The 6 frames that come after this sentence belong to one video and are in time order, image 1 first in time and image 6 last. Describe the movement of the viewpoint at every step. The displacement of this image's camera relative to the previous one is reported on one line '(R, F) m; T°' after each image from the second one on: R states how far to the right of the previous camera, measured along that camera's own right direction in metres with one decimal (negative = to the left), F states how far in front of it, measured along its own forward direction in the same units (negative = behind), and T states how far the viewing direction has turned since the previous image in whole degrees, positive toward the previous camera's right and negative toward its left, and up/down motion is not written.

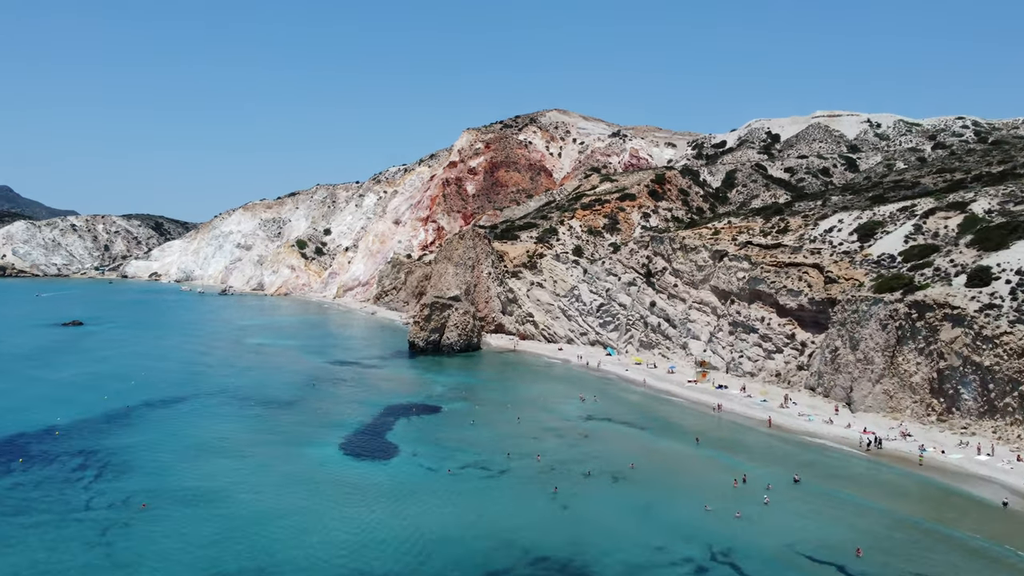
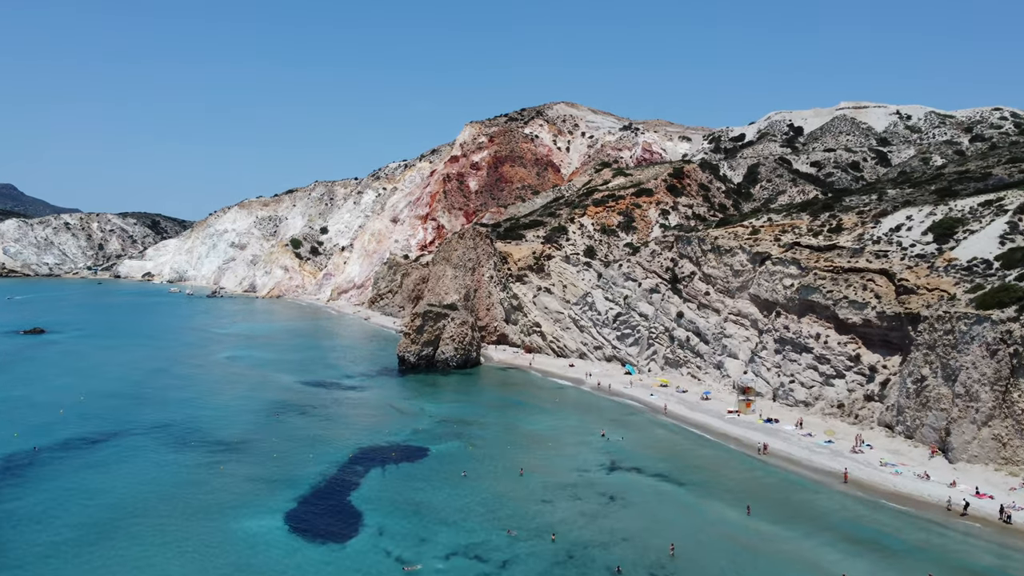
(+0.1, +7.4) m; 0°
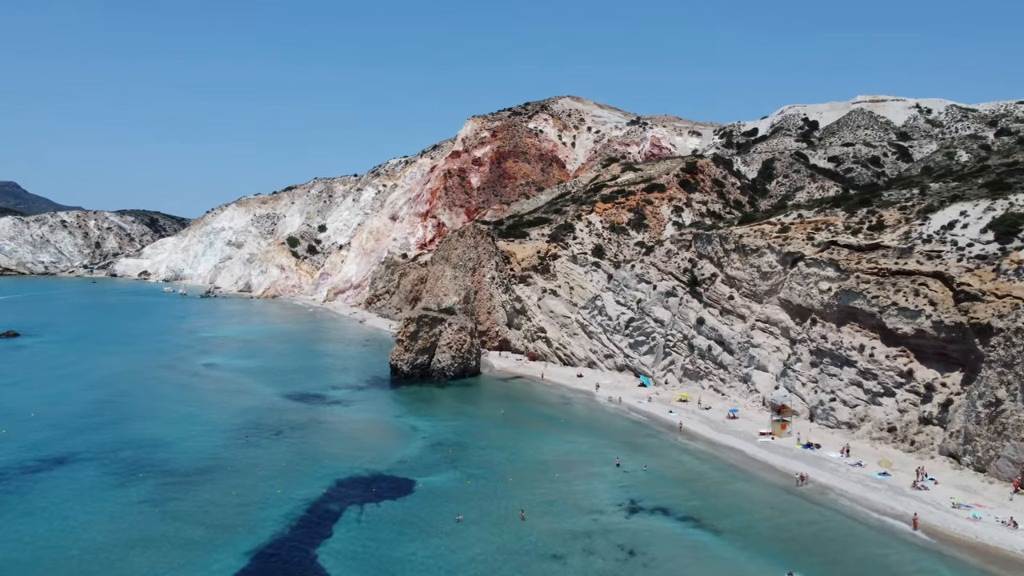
(+0.1, +4.3) m; 0°
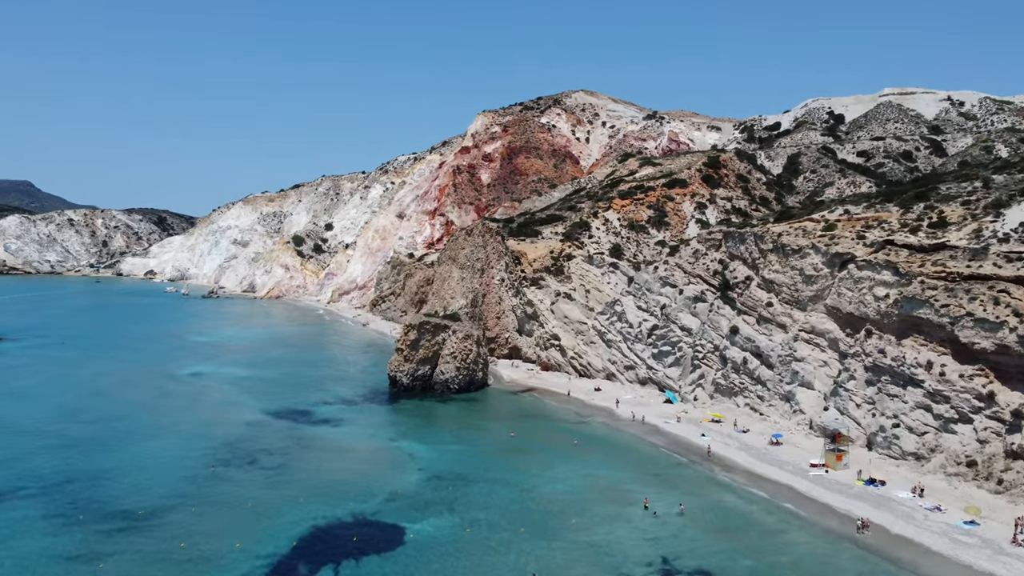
(+0.1, +4.3) m; -1°
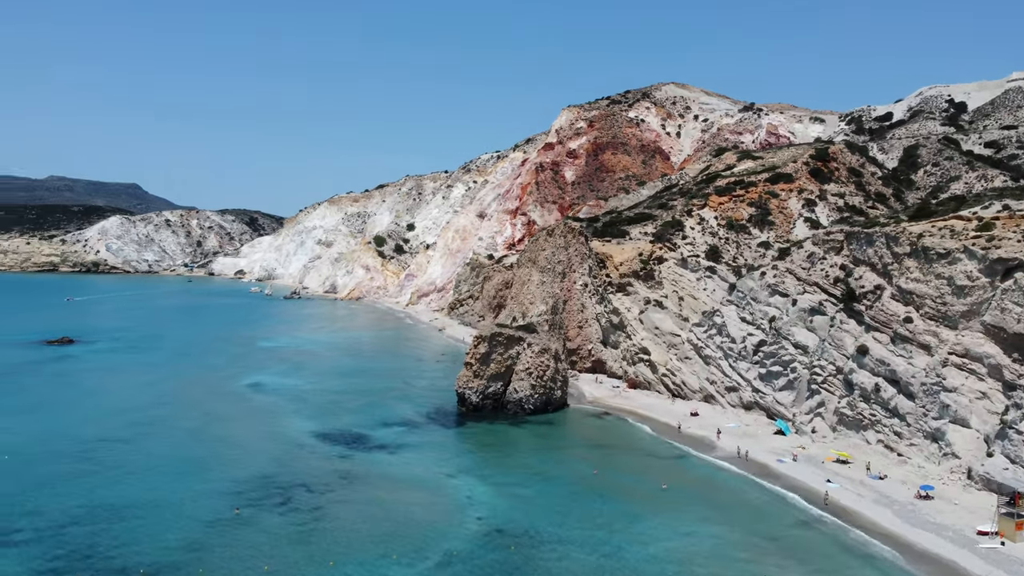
(+0.1, +4.9) m; -6°
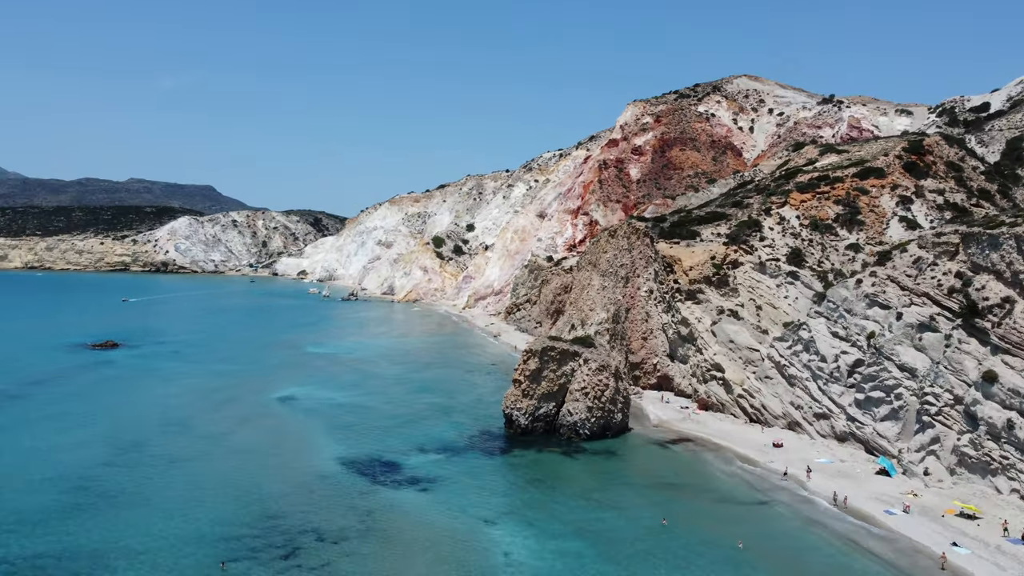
(+0.4, +4.3) m; -5°
